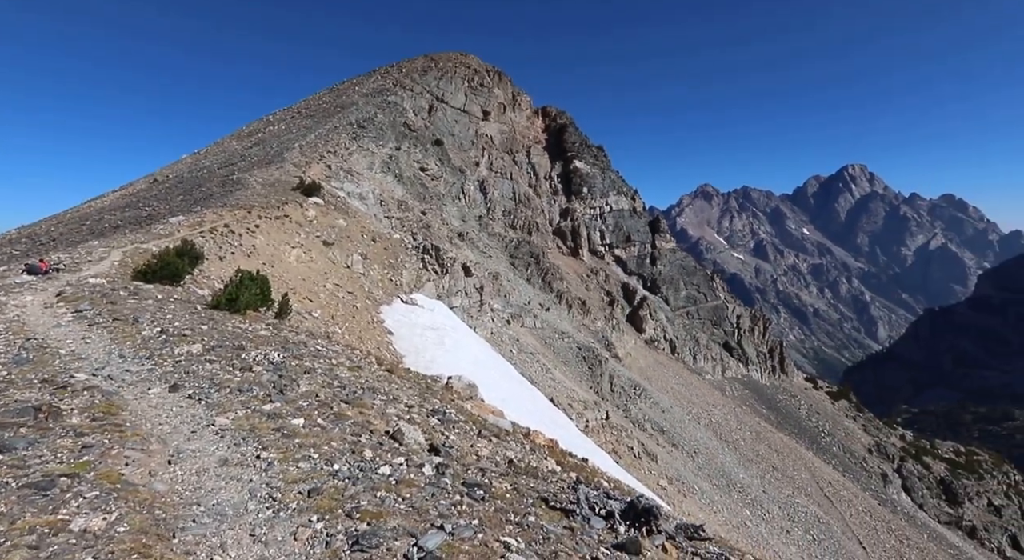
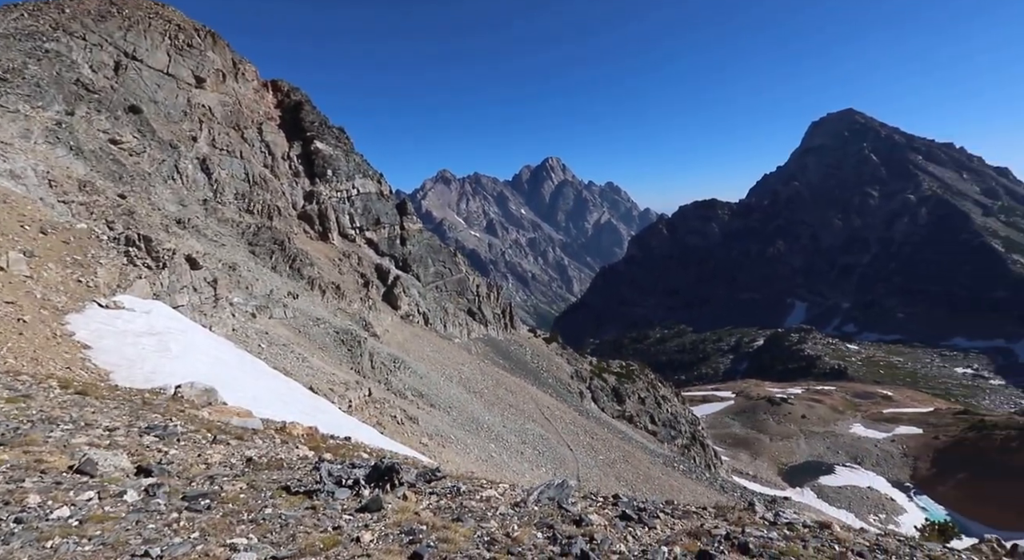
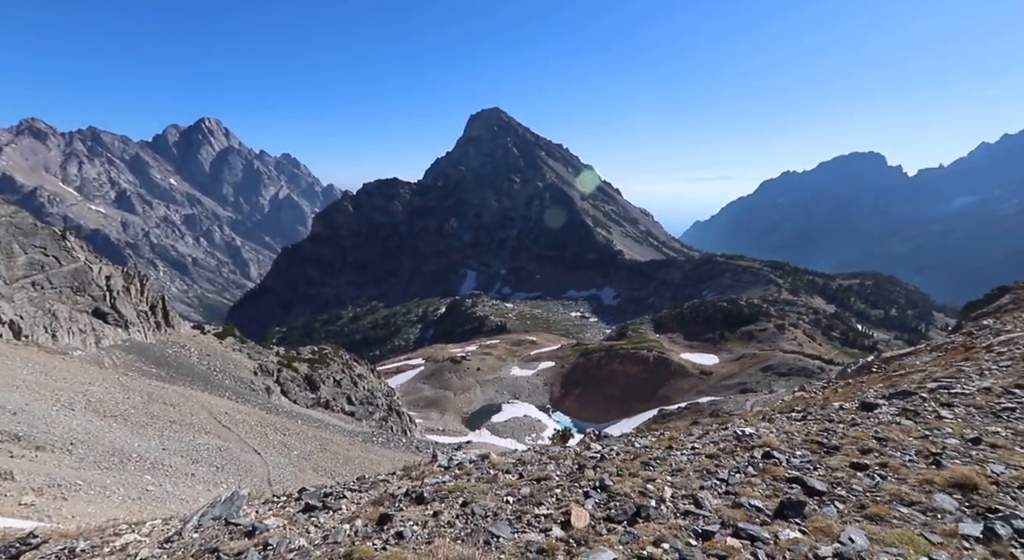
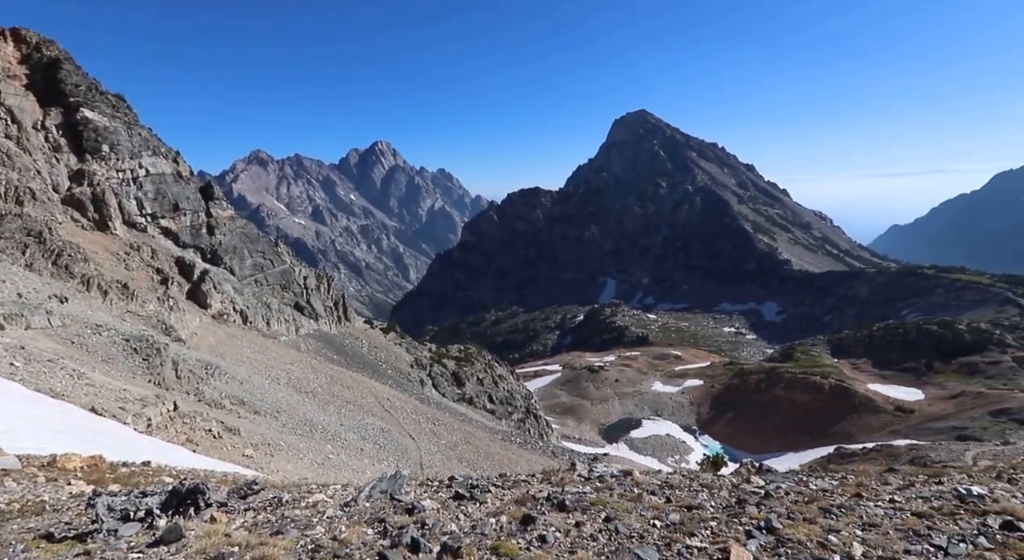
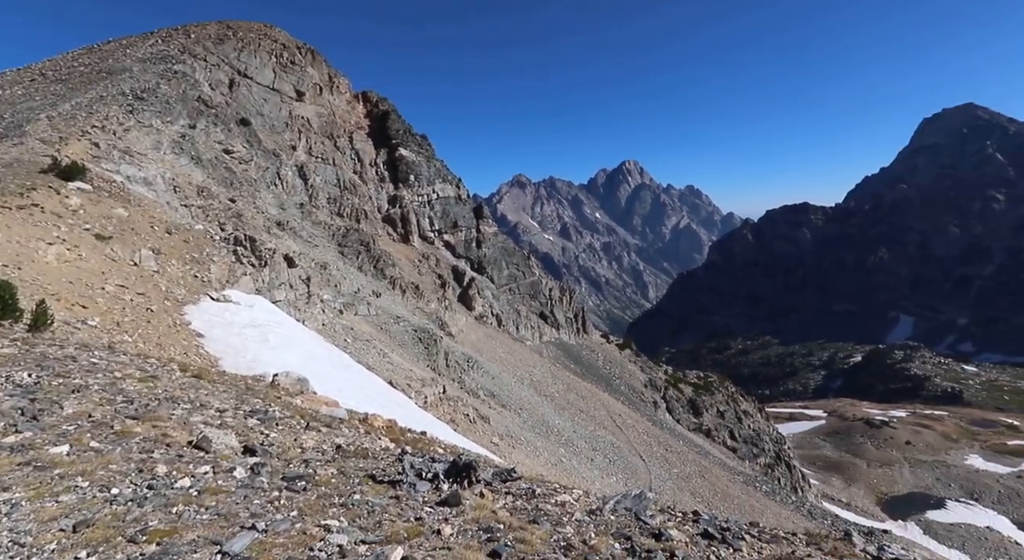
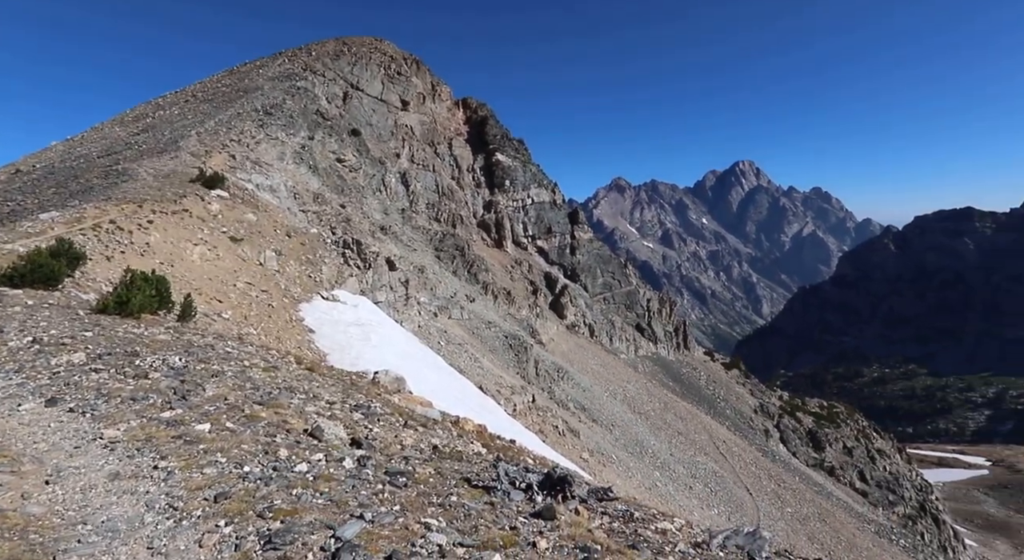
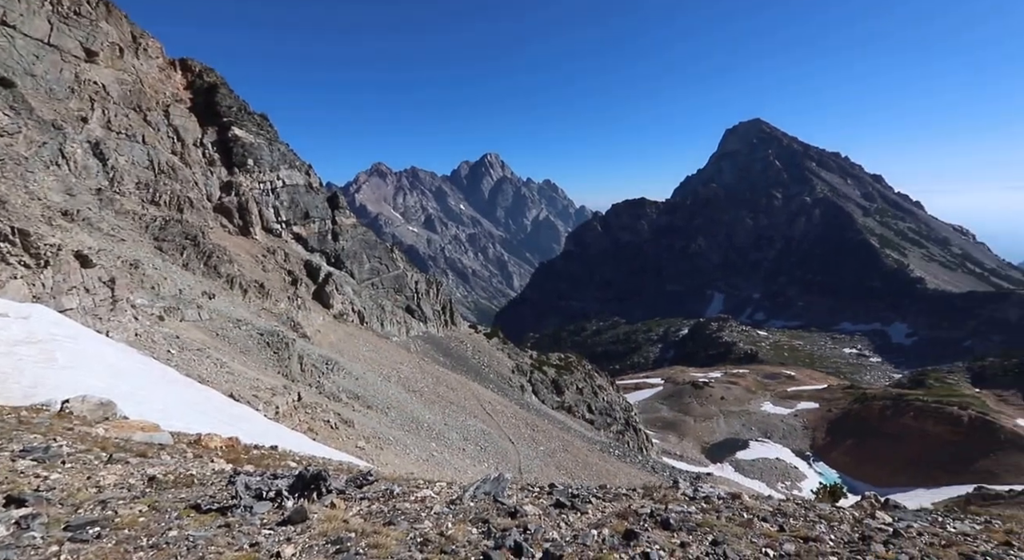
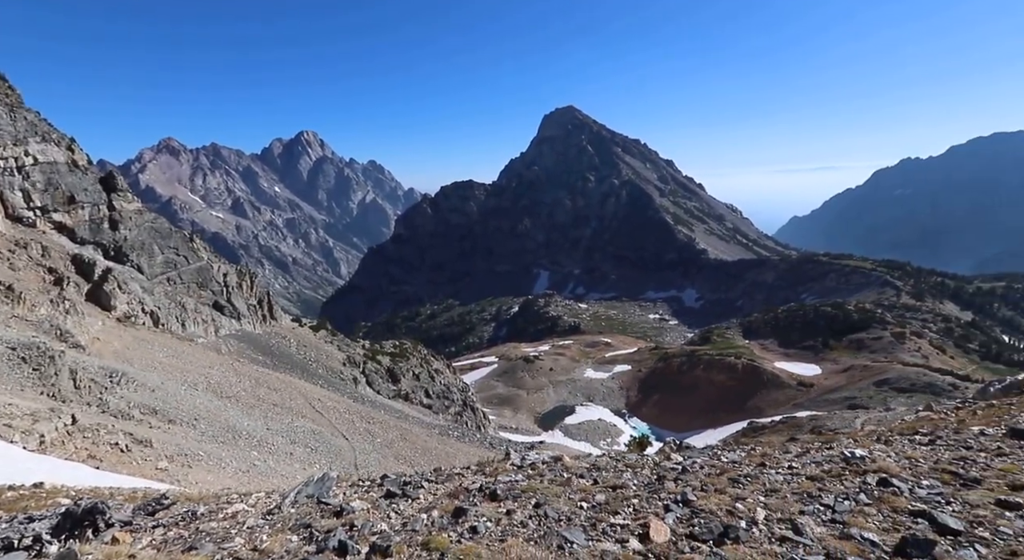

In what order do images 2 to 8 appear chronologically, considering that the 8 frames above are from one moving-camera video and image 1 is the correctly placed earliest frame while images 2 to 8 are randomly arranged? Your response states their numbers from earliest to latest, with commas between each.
6, 5, 2, 7, 4, 8, 3
